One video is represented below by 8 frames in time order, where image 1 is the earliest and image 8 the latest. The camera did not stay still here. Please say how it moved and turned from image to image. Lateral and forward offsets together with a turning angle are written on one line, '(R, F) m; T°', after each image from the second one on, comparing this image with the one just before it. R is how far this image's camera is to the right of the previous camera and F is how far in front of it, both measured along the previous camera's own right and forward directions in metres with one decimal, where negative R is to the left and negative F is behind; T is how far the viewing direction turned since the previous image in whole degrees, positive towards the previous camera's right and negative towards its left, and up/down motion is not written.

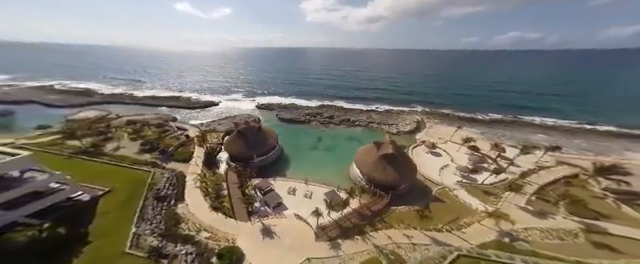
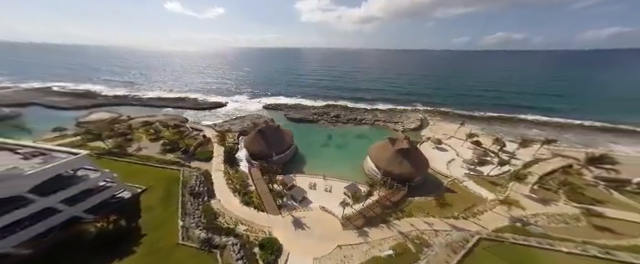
(-4.1, -1.6) m; +2°
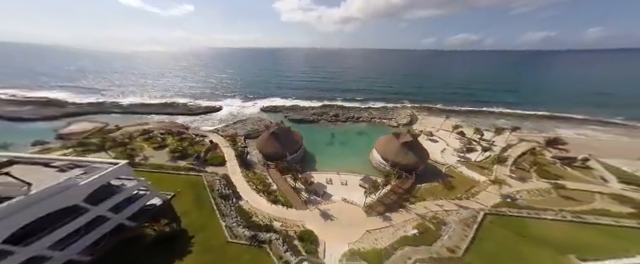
(-5.8, -1.7) m; +6°
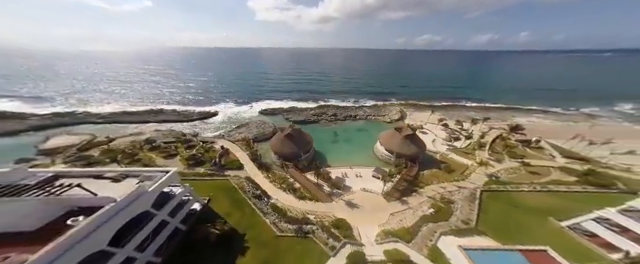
(-6.5, -1.9) m; +7°
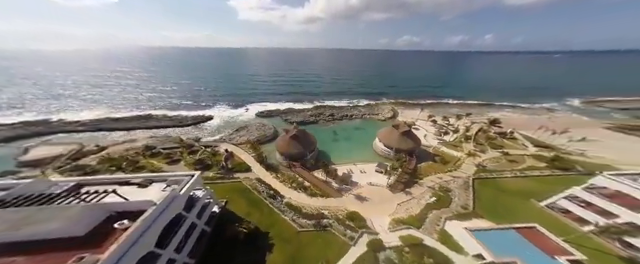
(-3.6, -1.1) m; +4°
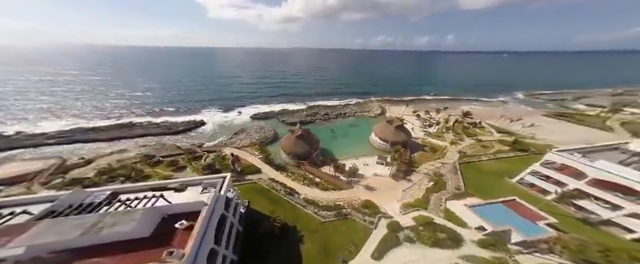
(-5.0, -1.5) m; +6°
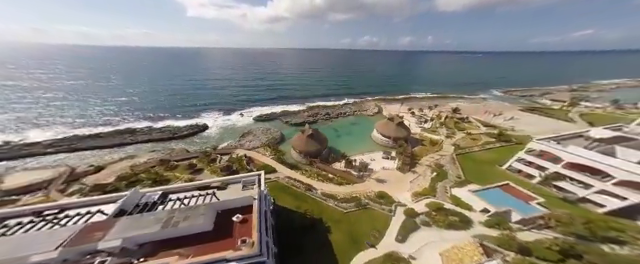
(-4.3, -1.6) m; +3°
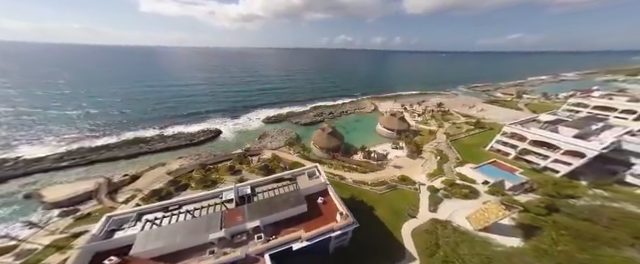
(-8.9, -3.2) m; +6°
